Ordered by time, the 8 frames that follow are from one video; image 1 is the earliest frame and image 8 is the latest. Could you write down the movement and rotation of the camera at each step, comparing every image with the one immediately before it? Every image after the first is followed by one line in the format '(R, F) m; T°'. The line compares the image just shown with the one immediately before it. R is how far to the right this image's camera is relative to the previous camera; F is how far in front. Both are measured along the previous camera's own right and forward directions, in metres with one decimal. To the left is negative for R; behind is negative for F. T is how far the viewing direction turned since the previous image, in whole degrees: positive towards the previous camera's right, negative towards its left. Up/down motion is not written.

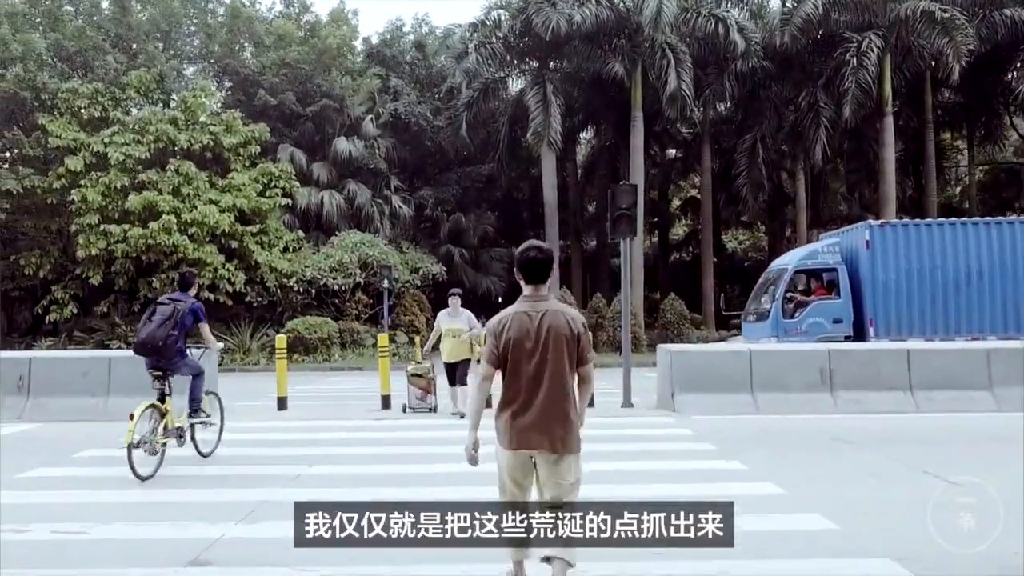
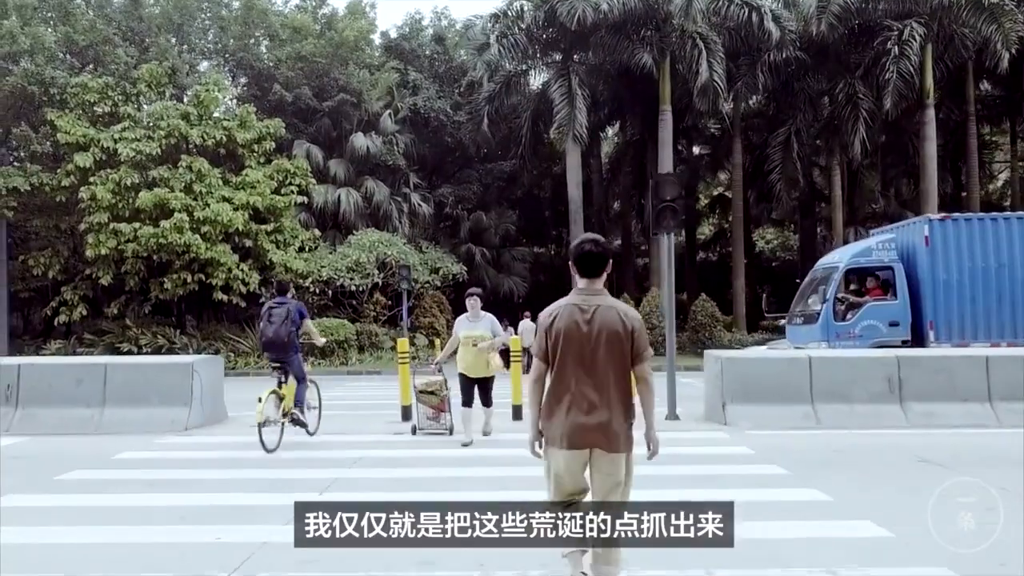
(-0.2, +1.0) m; -1°
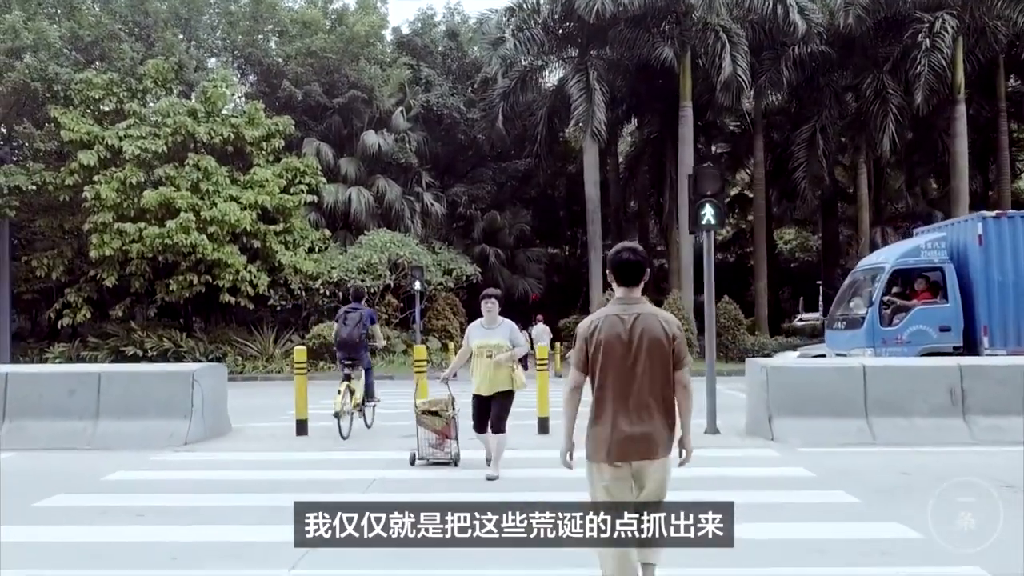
(-0.2, +0.8) m; -1°
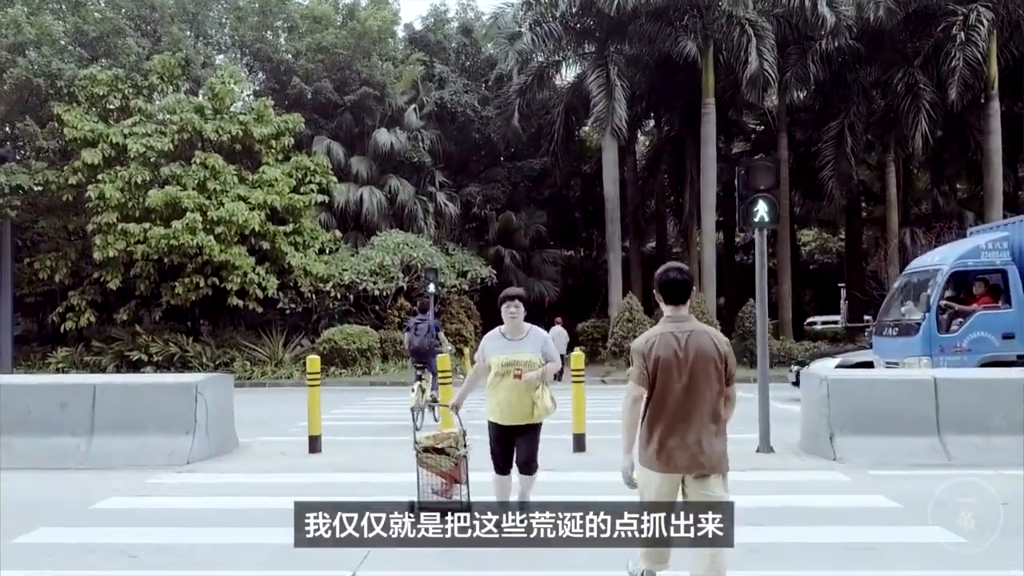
(-0.2, +0.8) m; -1°
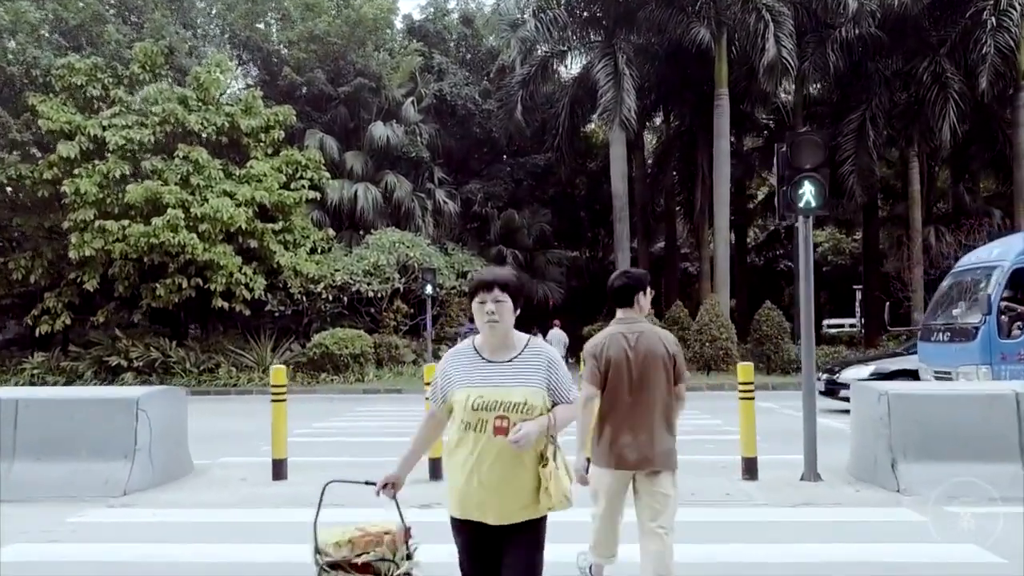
(0.0, +1.3) m; 0°
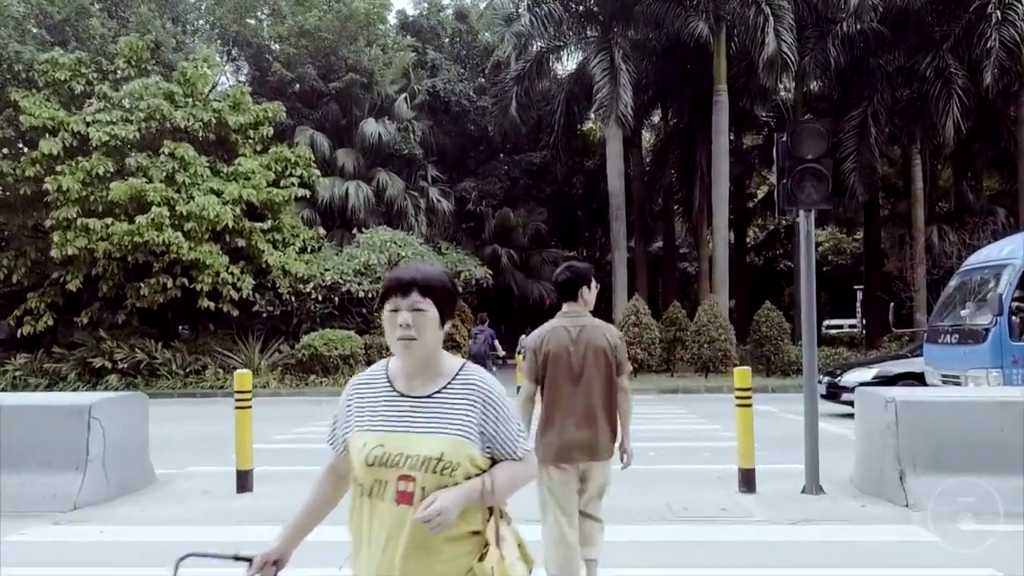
(+0.1, +0.5) m; 0°
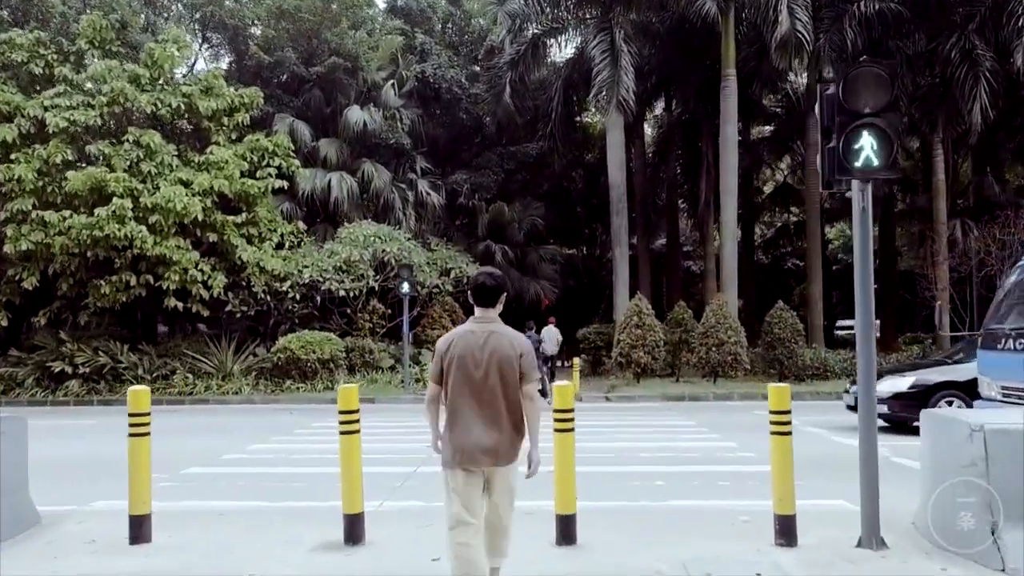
(+0.2, +1.5) m; 0°
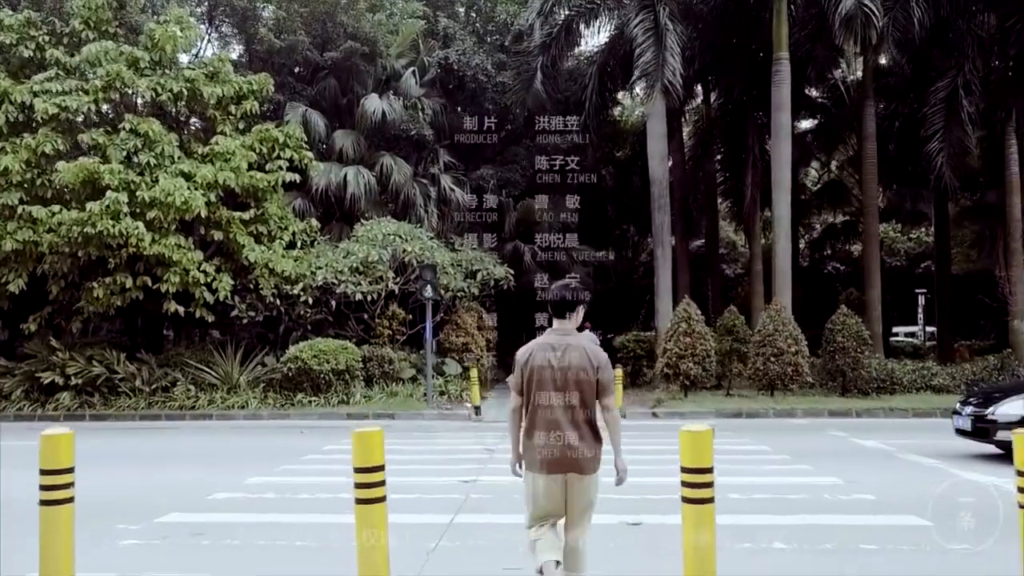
(-0.4, +1.8) m; -1°
